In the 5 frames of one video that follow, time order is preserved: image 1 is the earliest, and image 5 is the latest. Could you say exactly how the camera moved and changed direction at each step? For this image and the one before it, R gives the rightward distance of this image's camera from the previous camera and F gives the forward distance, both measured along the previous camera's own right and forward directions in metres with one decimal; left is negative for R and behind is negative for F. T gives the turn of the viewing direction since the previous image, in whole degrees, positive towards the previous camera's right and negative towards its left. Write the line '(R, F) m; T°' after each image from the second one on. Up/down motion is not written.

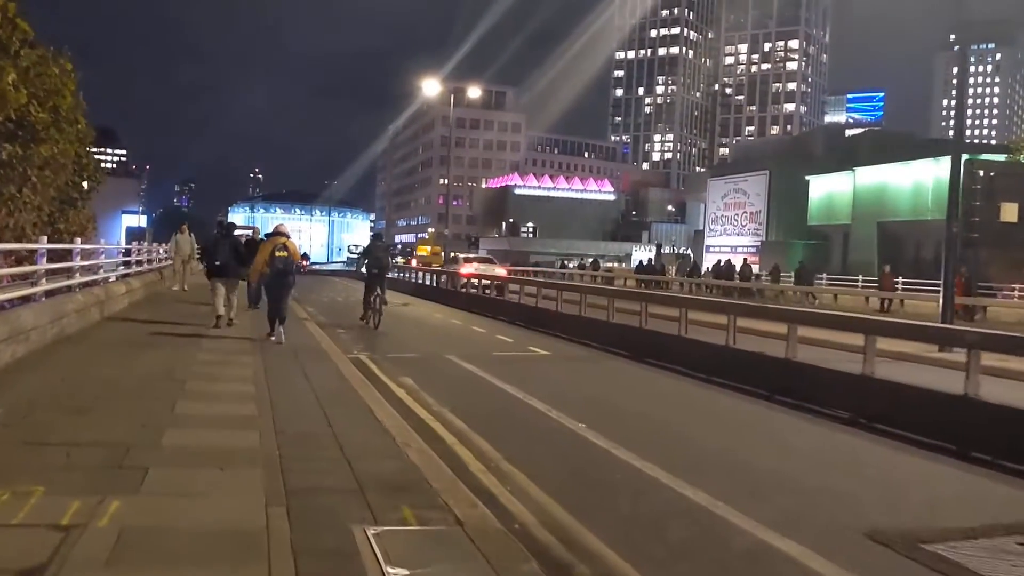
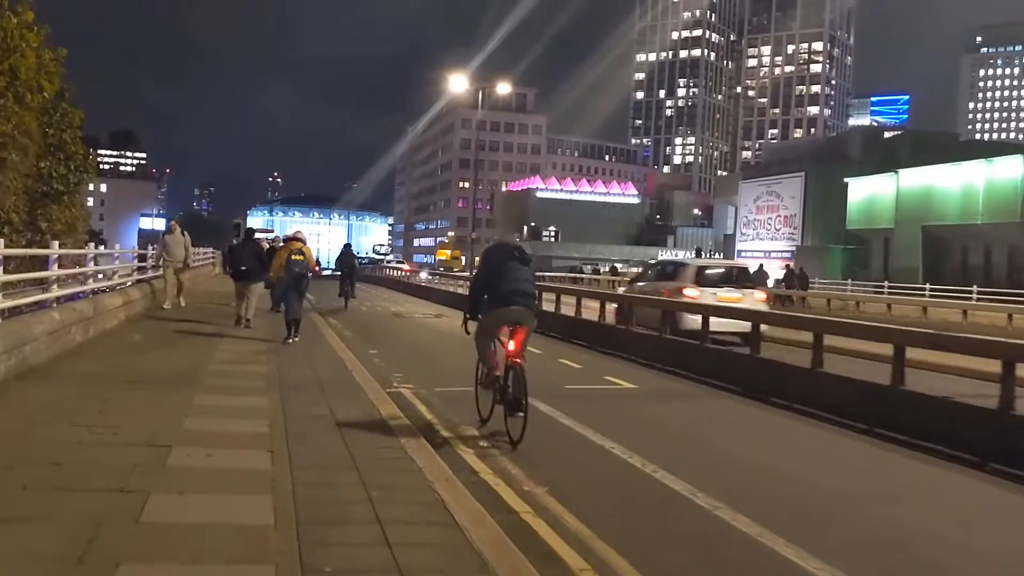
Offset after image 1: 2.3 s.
(-0.8, +3.1) m; -1°
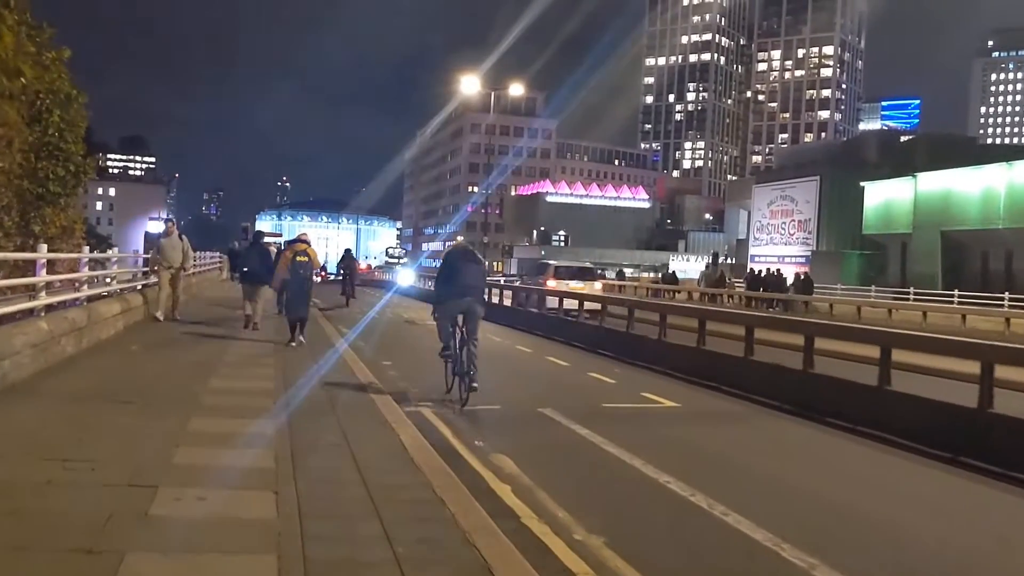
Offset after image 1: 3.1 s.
(-0.3, +1.1) m; 0°
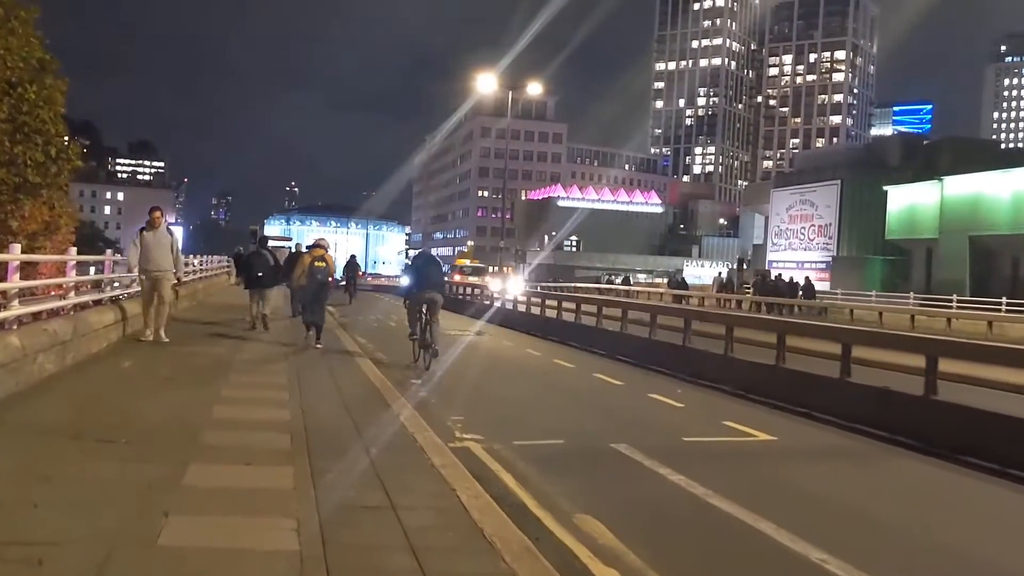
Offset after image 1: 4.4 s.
(-0.6, +1.9) m; 0°
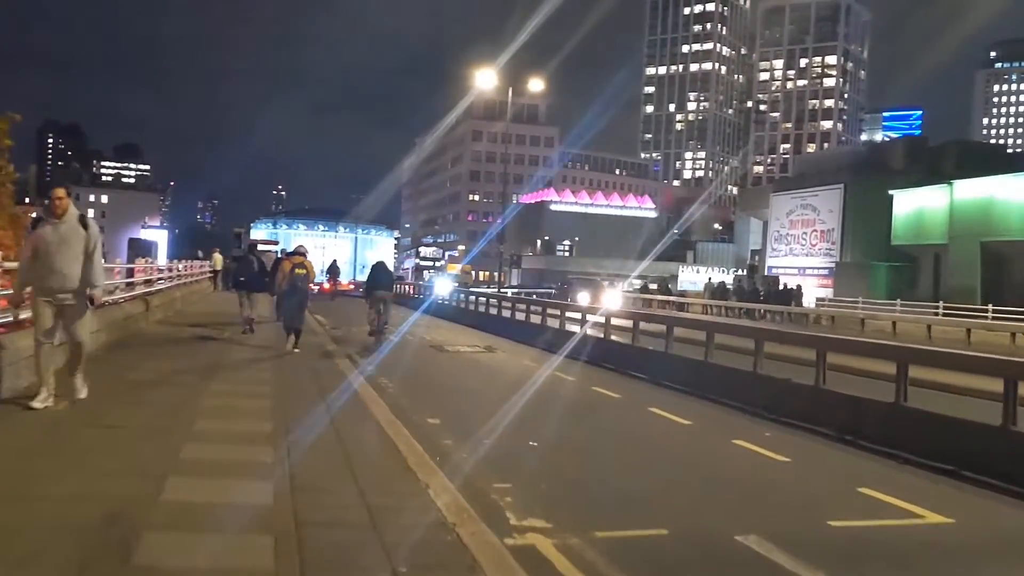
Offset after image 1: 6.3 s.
(-0.6, +2.7) m; +1°
